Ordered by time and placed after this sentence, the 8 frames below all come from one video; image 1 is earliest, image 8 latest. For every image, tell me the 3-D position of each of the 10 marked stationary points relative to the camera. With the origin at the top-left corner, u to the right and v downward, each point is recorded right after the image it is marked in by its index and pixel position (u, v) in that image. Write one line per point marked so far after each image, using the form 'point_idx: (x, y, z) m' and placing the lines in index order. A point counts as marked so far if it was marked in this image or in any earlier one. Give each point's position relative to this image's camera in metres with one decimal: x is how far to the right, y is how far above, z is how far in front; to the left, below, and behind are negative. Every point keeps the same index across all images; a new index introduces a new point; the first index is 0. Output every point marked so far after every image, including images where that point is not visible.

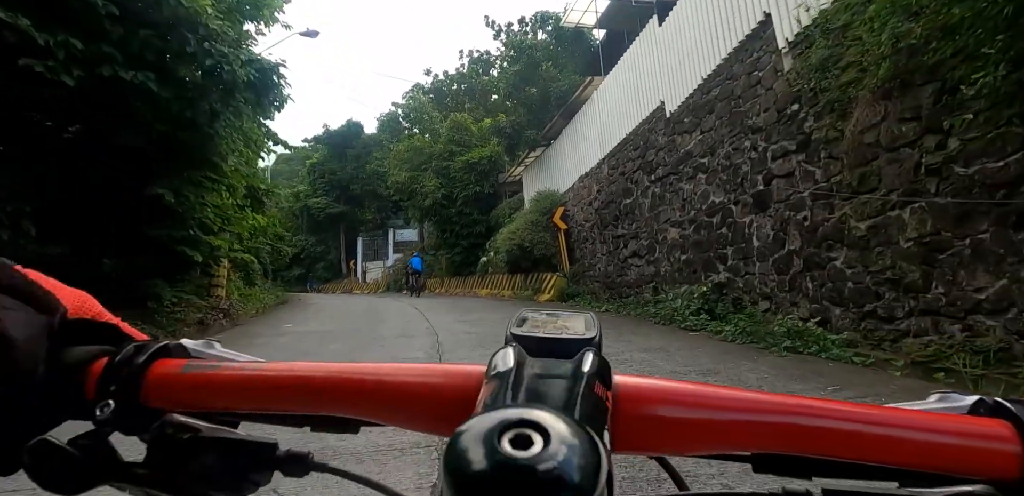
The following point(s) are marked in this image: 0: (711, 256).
0: (+3.0, -0.1, +7.1) m
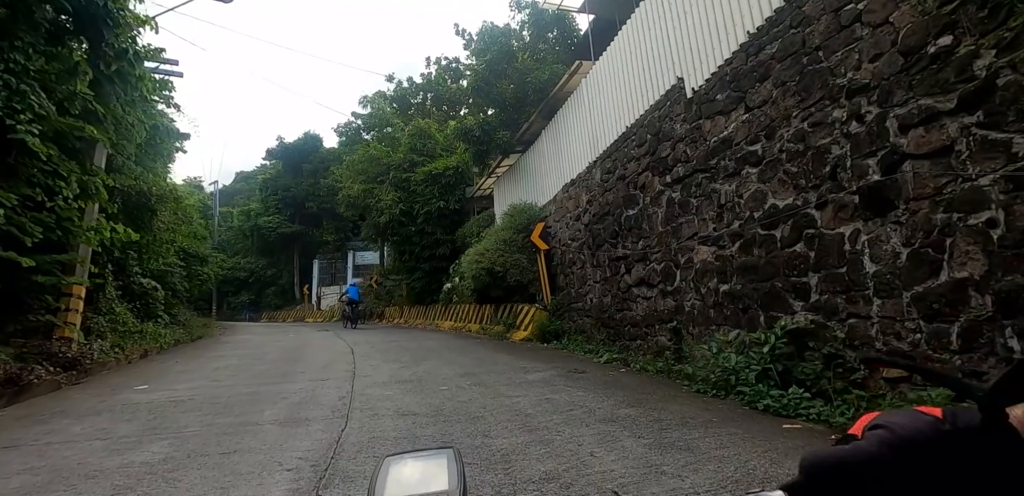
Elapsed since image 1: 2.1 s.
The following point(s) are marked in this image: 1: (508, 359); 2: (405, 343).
0: (+2.7, -0.4, +4.7) m
1: (-0.1, -1.7, +6.9) m
2: (-2.3, -2.0, +10.0) m
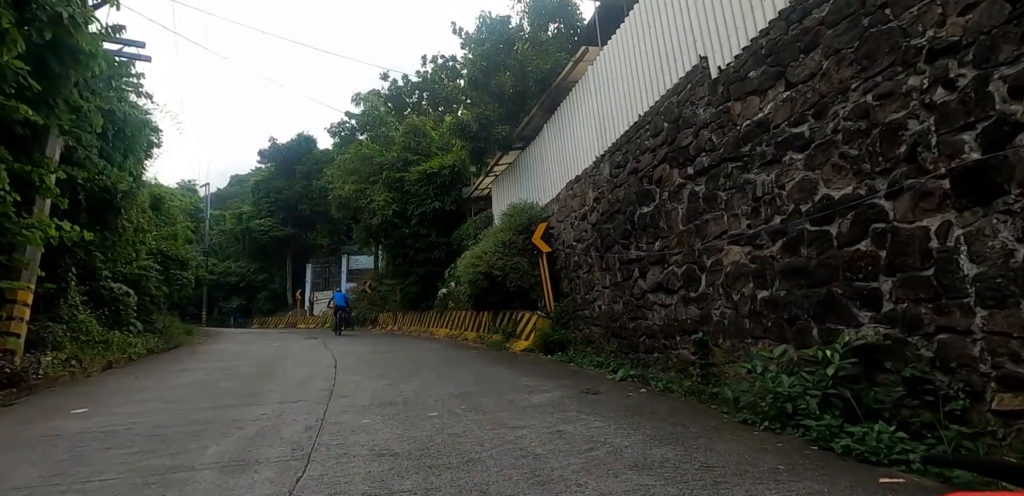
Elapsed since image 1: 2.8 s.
0: (+2.7, -0.4, +3.9) m
1: (-0.1, -1.7, +6.1) m
2: (-2.3, -2.0, +9.2) m
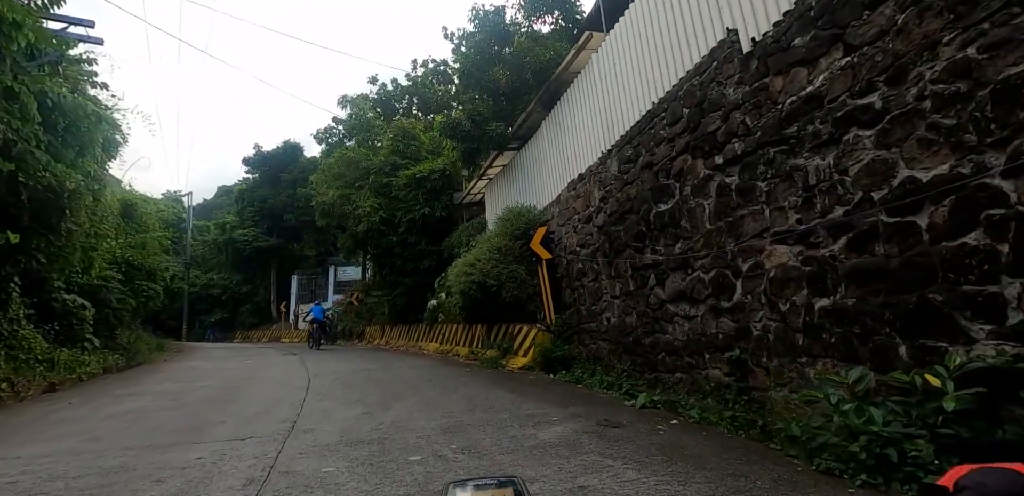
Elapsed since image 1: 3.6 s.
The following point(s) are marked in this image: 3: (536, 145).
0: (+2.7, -0.4, +3.0) m
1: (-0.1, -1.7, +5.1) m
2: (-2.4, -2.1, +8.2) m
3: (+0.5, +2.2, +9.8) m
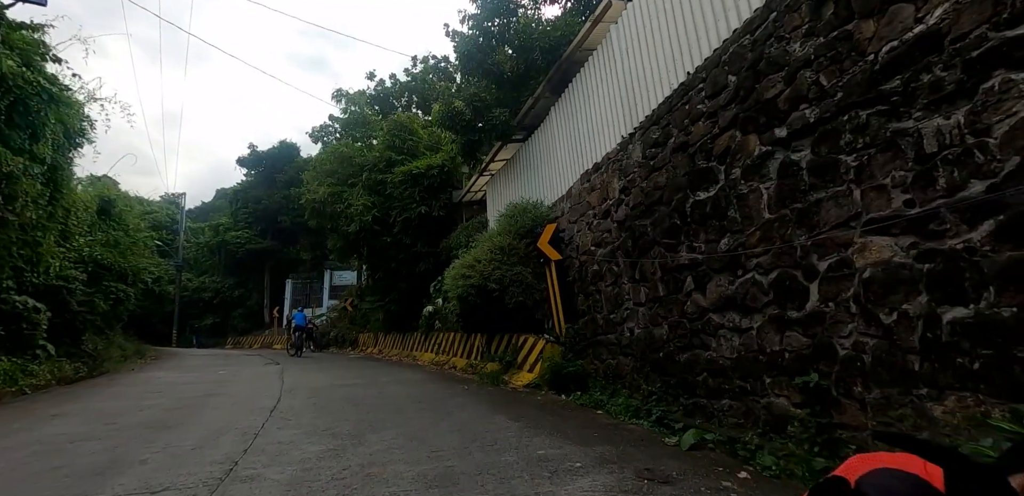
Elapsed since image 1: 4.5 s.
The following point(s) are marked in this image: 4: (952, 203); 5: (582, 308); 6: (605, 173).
0: (+2.8, -0.3, +2.0) m
1: (0.0, -1.6, +4.1) m
2: (-2.3, -2.1, +7.1) m
3: (+0.6, +2.1, +8.8) m
4: (+2.7, +0.3, +2.8) m
5: (+1.1, -0.9, +7.0) m
6: (+1.4, +1.1, +6.9) m
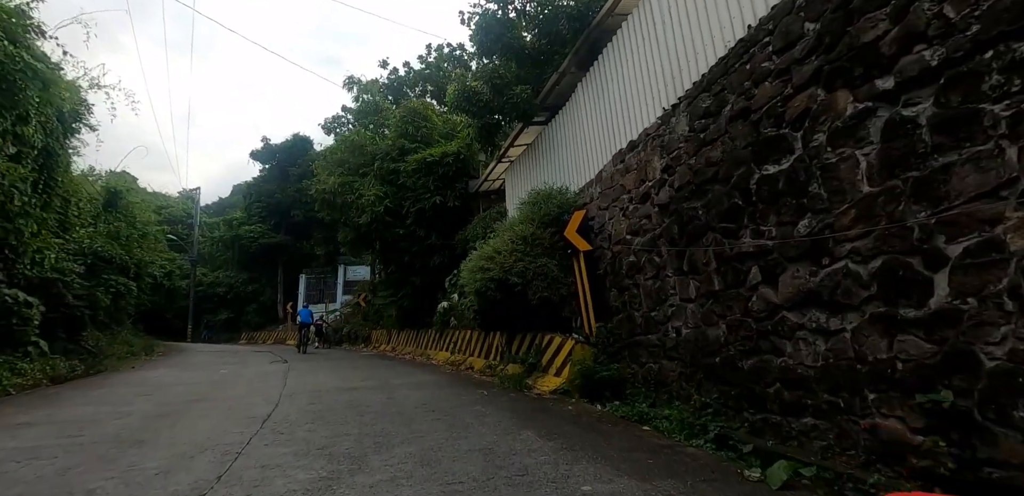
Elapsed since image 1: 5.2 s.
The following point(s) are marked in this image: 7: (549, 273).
0: (+3.0, -0.2, +1.1) m
1: (+0.2, -1.5, +3.3) m
2: (-2.0, -2.0, +6.5) m
3: (+1.0, +2.3, +8.0) m
4: (+2.9, +0.4, +2.0) m
5: (+1.4, -0.8, +6.3) m
6: (+1.7, +1.3, +6.0) m
7: (+0.5, -0.4, +6.8) m
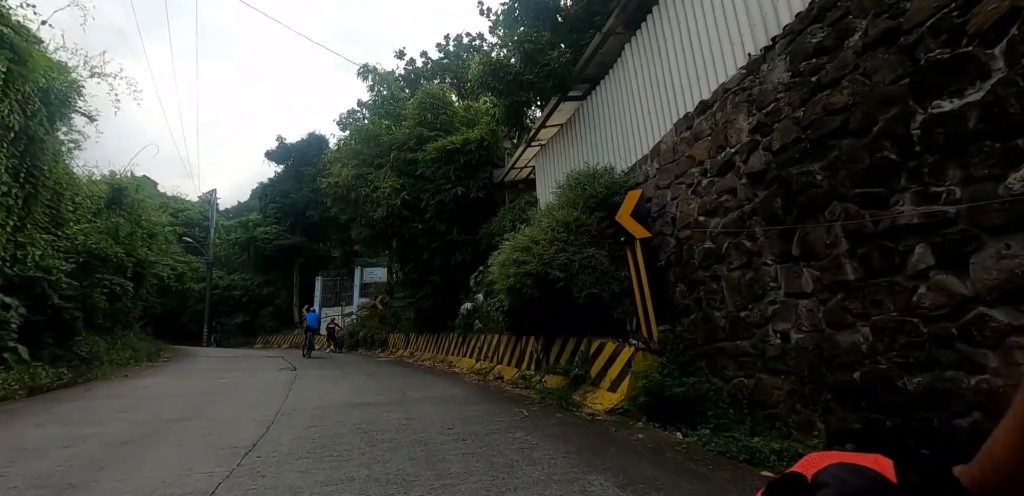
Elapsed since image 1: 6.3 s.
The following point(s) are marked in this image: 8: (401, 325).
0: (+3.3, 0.0, -0.1) m
1: (+0.6, -1.3, +2.1) m
2: (-1.5, -1.8, +5.4) m
3: (+1.5, +2.5, +6.9) m
4: (+3.2, +0.6, +0.7) m
5: (+1.9, -0.6, +5.1) m
6: (+2.2, +1.4, +4.9) m
7: (+1.0, -0.2, +5.6) m
8: (-3.8, -2.6, +15.8) m
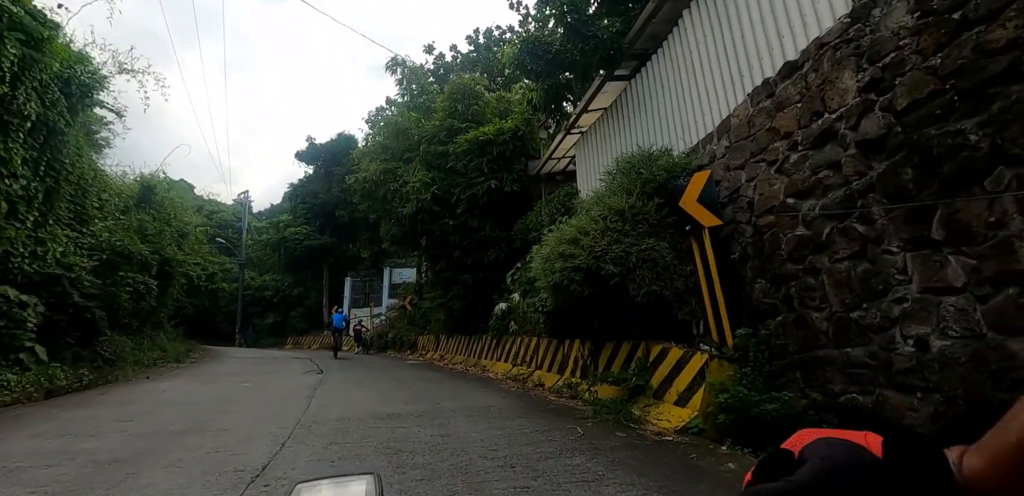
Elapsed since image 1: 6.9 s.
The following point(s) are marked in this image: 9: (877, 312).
0: (+3.4, +0.2, -1.0) m
1: (+0.9, -1.2, +1.4) m
2: (-1.0, -1.7, +4.8) m
3: (+2.1, +2.5, +6.1) m
4: (+3.4, +0.7, -0.1) m
5: (+2.3, -0.5, +4.3) m
6: (+2.6, +1.5, +4.0) m
7: (+1.5, -0.1, +4.9) m
8: (-2.7, -2.6, +15.3) m
9: (+2.6, -0.4, +3.3) m
